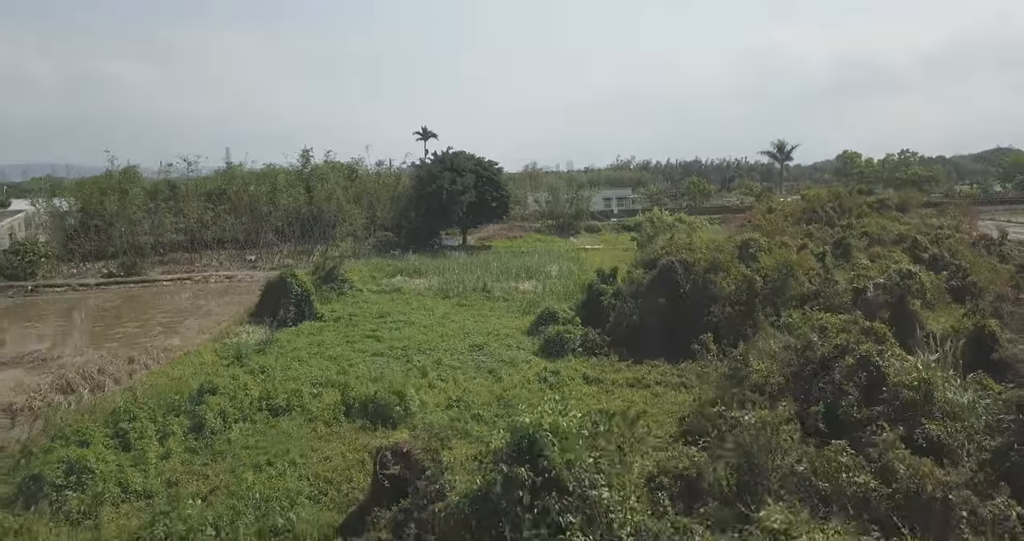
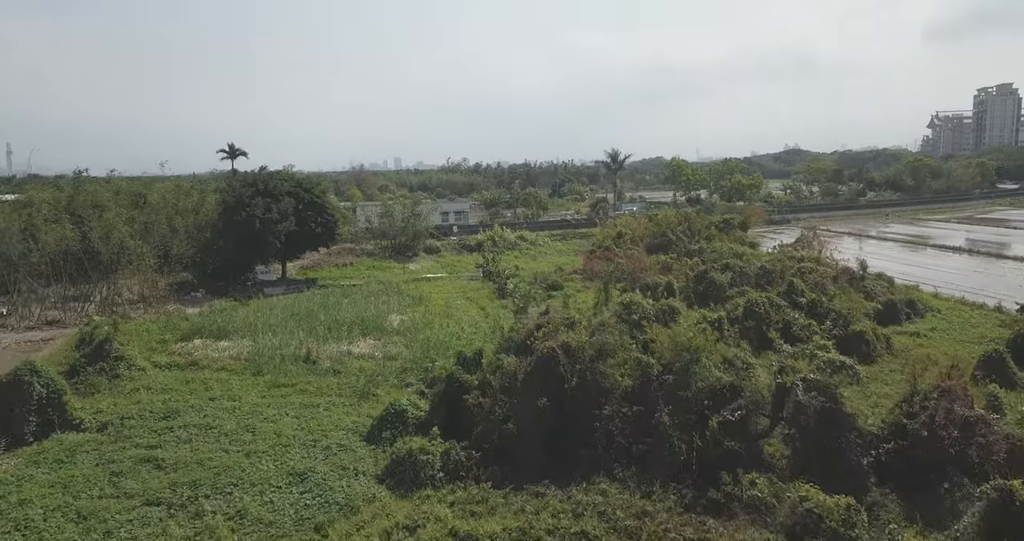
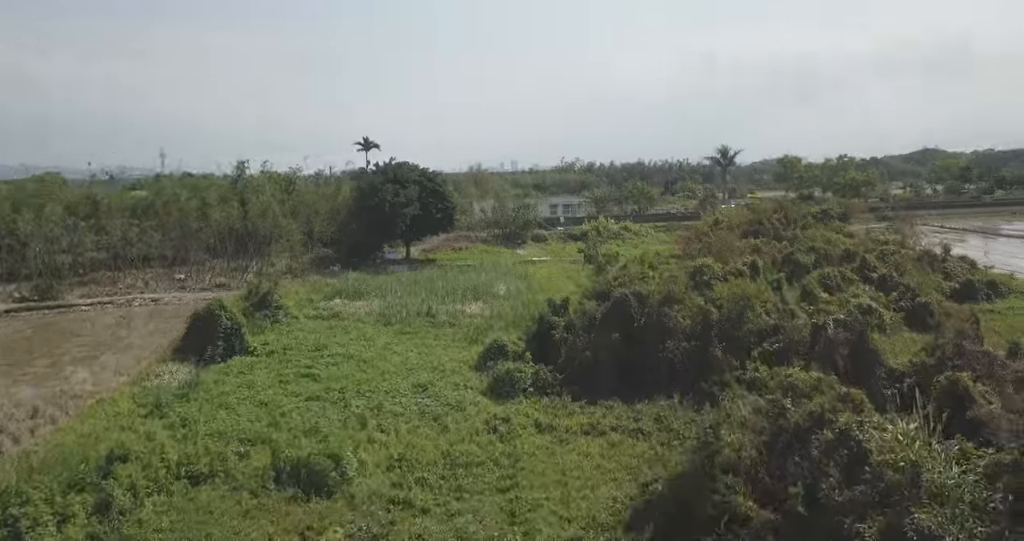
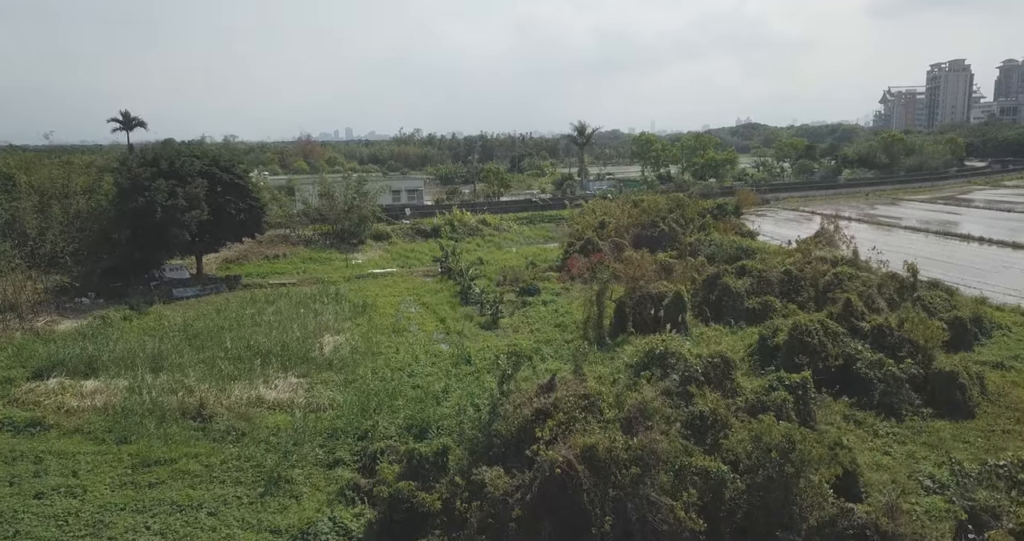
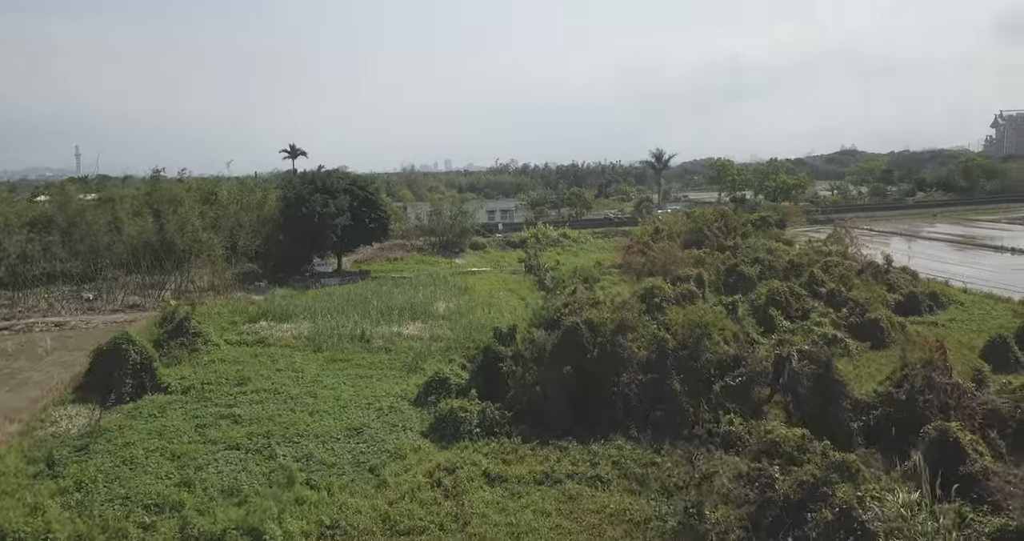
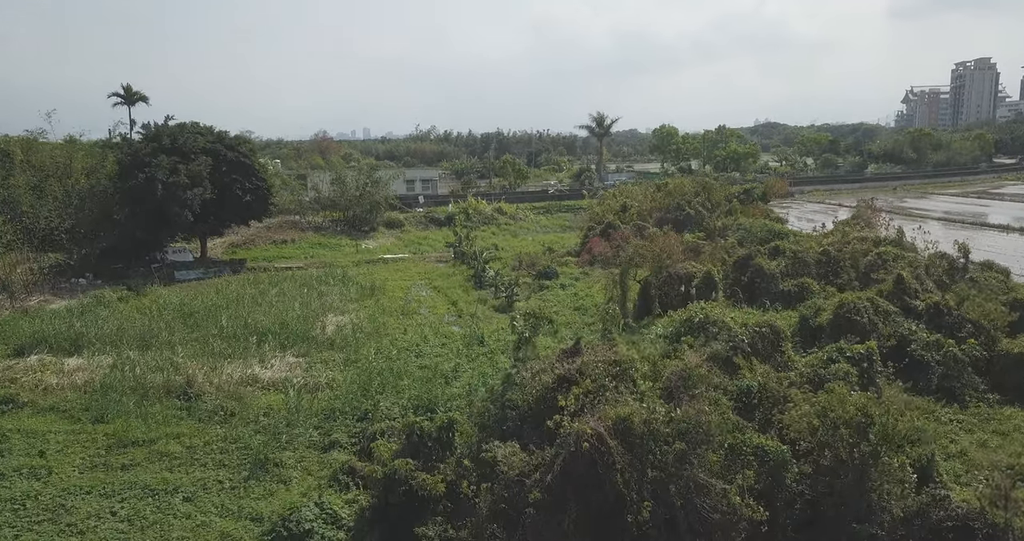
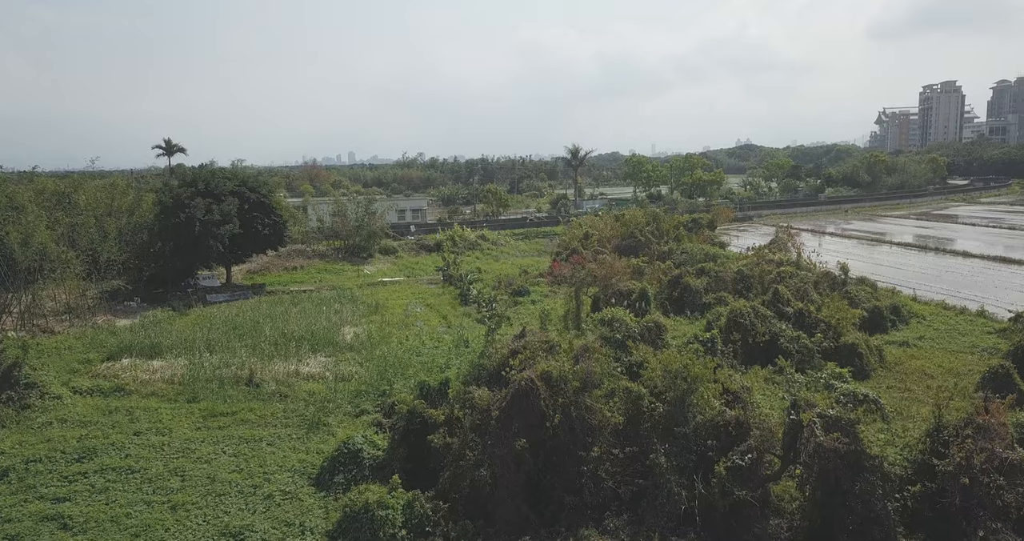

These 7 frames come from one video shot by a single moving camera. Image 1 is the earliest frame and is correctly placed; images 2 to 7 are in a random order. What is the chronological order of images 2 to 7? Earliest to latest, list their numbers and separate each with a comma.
3, 5, 2, 7, 4, 6
